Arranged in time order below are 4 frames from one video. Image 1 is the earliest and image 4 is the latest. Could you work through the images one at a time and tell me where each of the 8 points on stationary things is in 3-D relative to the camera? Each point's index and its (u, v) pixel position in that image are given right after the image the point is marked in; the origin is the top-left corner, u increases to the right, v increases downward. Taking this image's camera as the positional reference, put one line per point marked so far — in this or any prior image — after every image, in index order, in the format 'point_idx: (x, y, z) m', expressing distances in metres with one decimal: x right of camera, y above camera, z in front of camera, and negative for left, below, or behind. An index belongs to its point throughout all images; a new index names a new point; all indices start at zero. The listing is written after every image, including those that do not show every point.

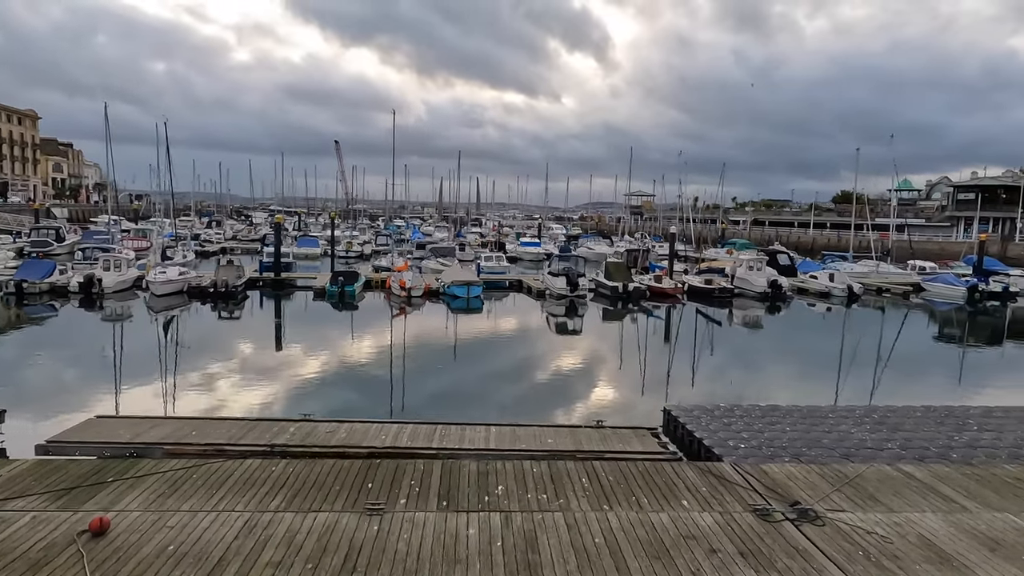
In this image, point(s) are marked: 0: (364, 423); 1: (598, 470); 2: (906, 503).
0: (-1.6, -1.5, +7.1) m
1: (+0.8, -1.6, +6.0) m
2: (+3.3, -1.8, +5.5) m
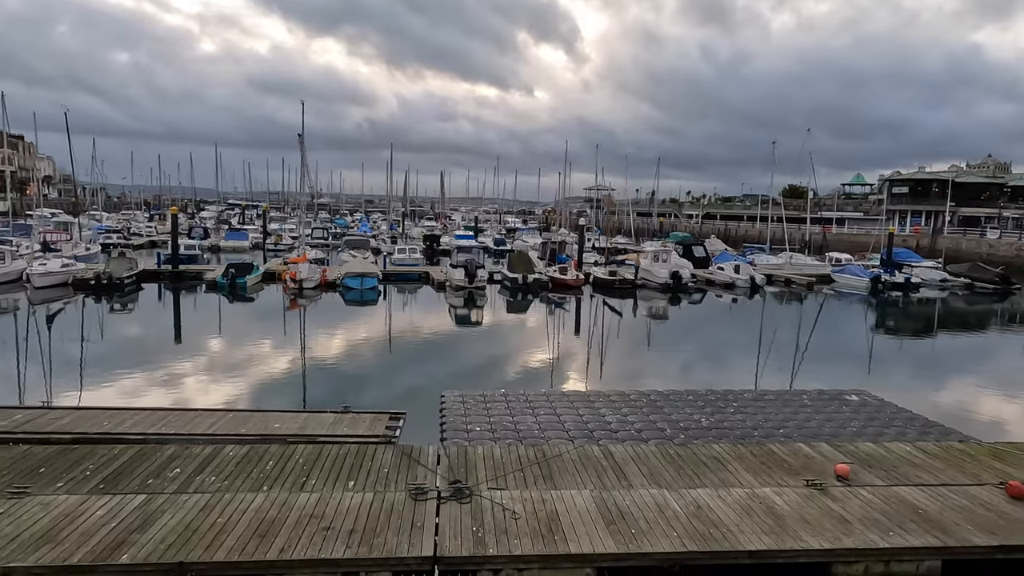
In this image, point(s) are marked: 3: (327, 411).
0: (-4.4, -1.3, +7.1) m
1: (-2.0, -1.5, +6.0) m
2: (+0.6, -1.6, +5.7) m
3: (-2.0, -1.4, +7.4) m
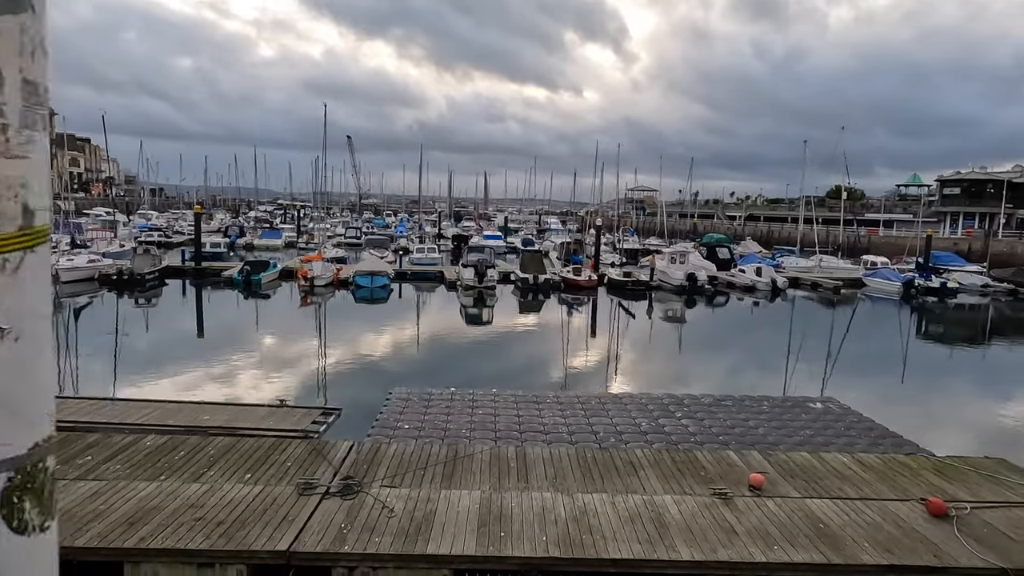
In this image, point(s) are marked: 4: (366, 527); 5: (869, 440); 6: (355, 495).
0: (-5.1, -1.2, +7.4) m
1: (-2.8, -1.4, +6.1) m
2: (-0.3, -1.6, +5.6) m
3: (-2.8, -1.3, +7.5) m
4: (-1.0, -1.7, +4.7) m
5: (+3.8, -1.6, +7.1) m
6: (-1.2, -1.6, +5.2) m
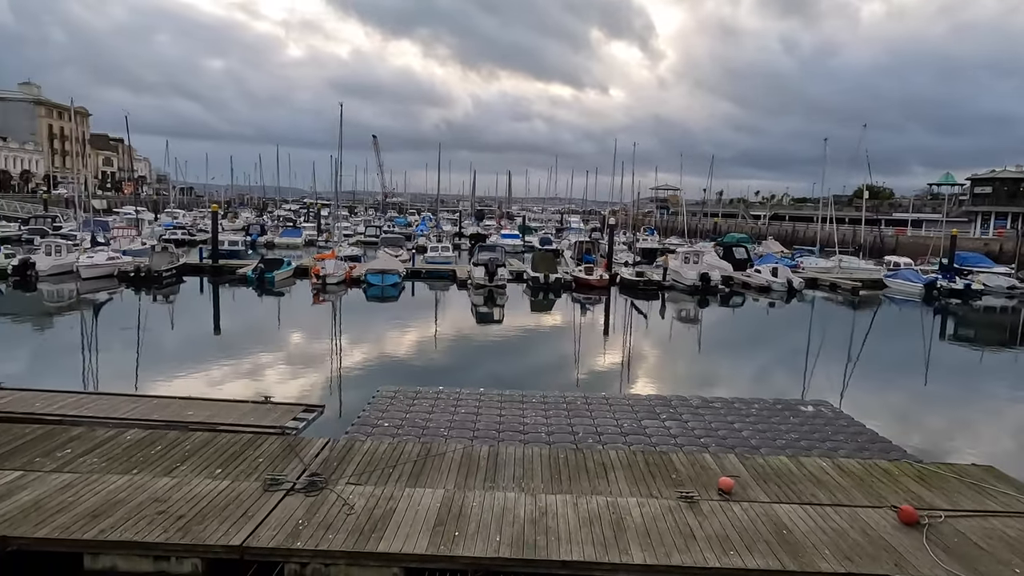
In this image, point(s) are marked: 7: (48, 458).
0: (-5.3, -1.2, +7.6) m
1: (-3.1, -1.4, +6.2) m
2: (-0.6, -1.6, +5.6) m
3: (-3.0, -1.3, +7.6) m
4: (-1.3, -1.7, +4.8) m
5: (+3.6, -1.6, +6.9) m
6: (-1.5, -1.6, +5.2) m
7: (-4.0, -1.5, +5.8) m
